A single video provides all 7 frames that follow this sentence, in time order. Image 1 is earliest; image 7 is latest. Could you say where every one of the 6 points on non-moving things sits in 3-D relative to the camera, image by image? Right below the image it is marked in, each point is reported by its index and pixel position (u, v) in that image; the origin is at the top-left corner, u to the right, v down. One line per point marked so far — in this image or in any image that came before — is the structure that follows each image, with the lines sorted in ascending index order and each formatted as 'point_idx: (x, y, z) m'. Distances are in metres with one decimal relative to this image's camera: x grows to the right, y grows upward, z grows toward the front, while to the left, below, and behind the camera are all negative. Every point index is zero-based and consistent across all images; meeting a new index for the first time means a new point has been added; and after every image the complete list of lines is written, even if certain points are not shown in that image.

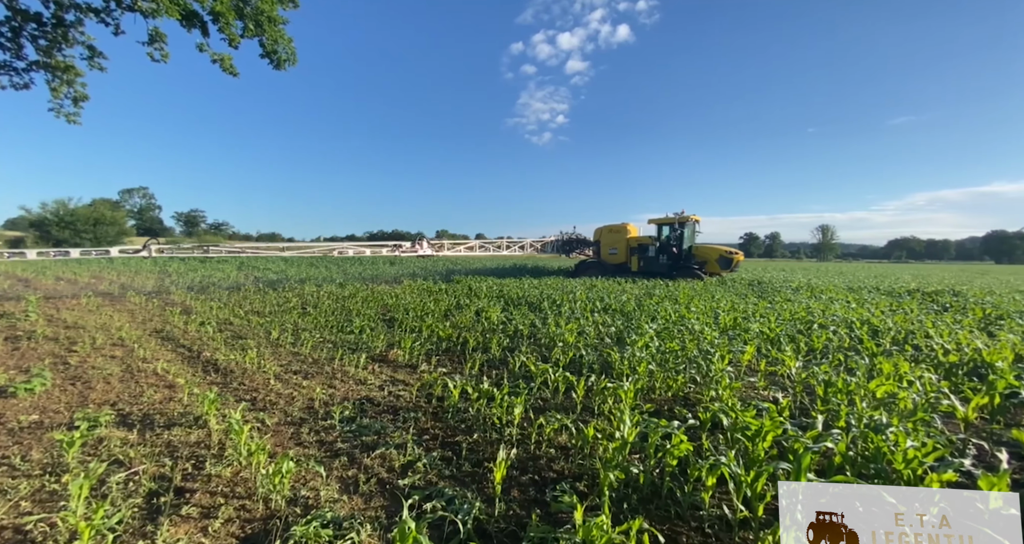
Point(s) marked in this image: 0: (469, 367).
0: (-0.6, -1.2, +4.9) m
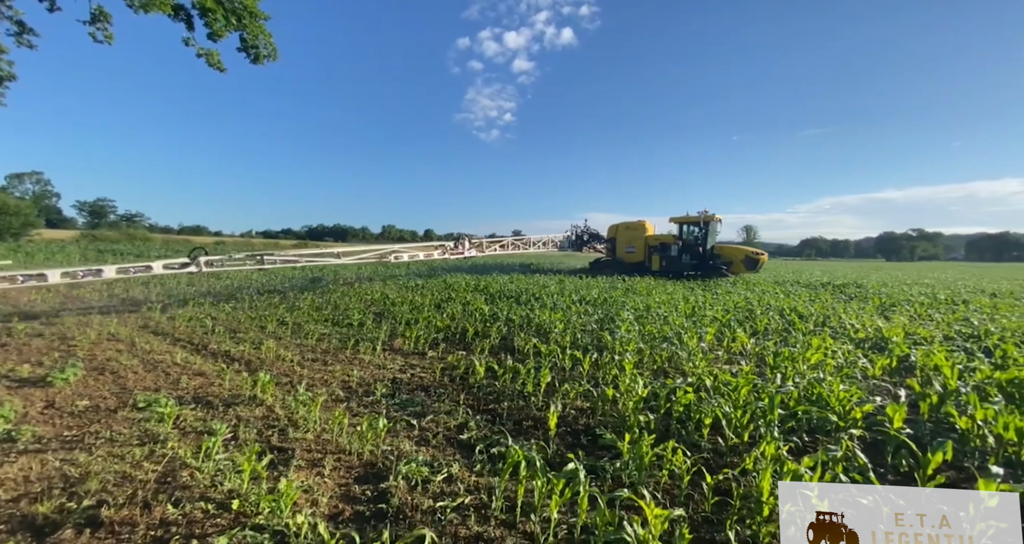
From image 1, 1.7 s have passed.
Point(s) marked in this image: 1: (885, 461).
0: (-0.5, -1.1, +5.5) m
1: (+2.7, -1.3, +2.7) m
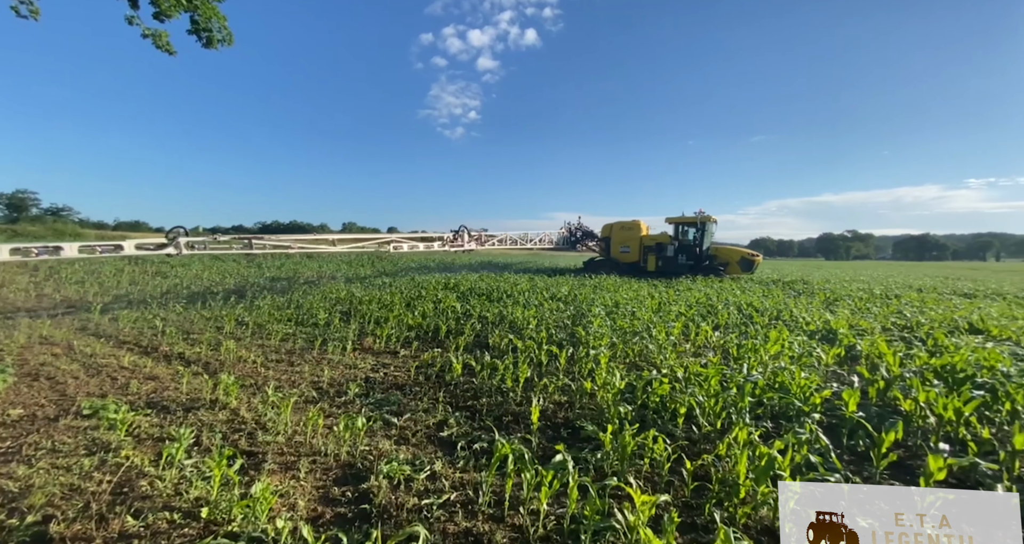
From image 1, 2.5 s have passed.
0: (-0.8, -1.1, +5.4) m
1: (+2.5, -1.3, +2.9) m
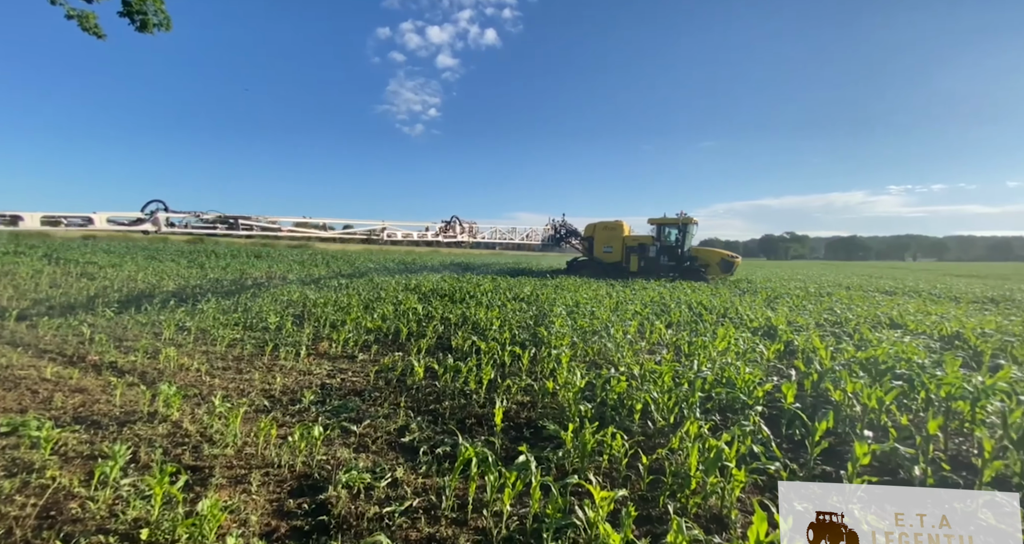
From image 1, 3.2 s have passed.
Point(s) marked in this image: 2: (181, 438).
0: (-1.3, -1.1, +5.3) m
1: (+2.2, -1.3, +3.1) m
2: (-2.5, -1.2, +2.9) m
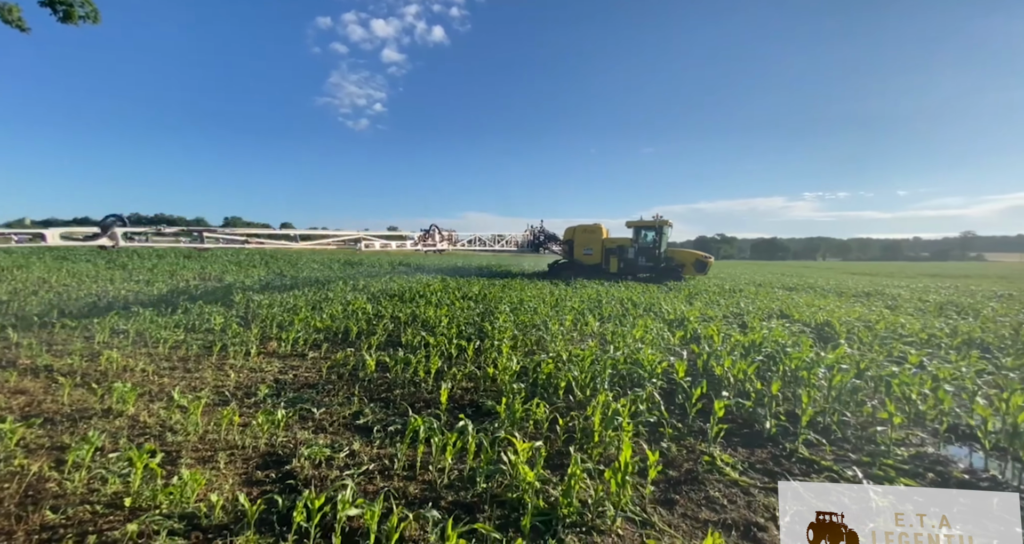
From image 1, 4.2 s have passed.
0: (-2.1, -1.1, +5.6) m
1: (+1.7, -1.3, +3.9) m
2: (-3.0, -1.3, +3.1) m
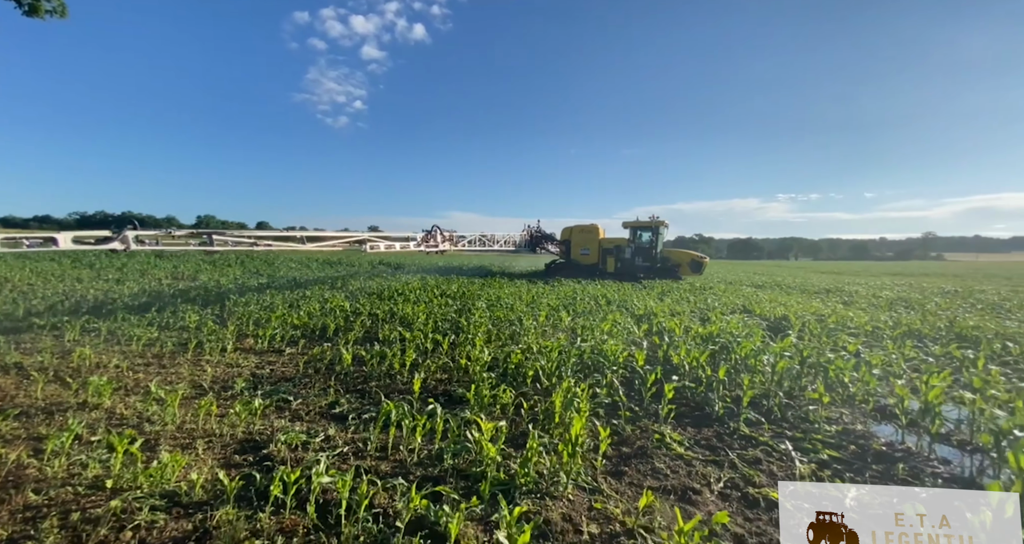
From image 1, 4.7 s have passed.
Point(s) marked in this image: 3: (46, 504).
0: (-2.5, -1.1, +5.8) m
1: (+1.4, -1.2, +4.2) m
2: (-3.2, -1.2, +3.2) m
3: (-2.6, -1.3, +2.2) m
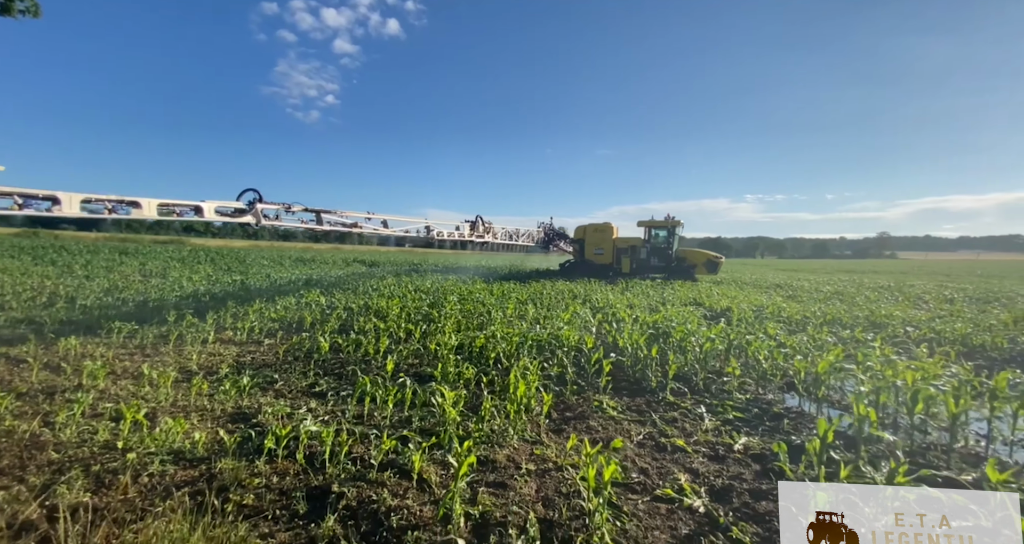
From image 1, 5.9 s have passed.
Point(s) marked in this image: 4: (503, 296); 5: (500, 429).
0: (-3.1, -1.0, +6.1) m
1: (+0.9, -1.2, +4.8) m
2: (-3.6, -1.2, +3.5) m
3: (-2.9, -1.3, +2.5) m
4: (-0.2, -0.7, +10.0) m
5: (-0.1, -1.3, +3.1) m
